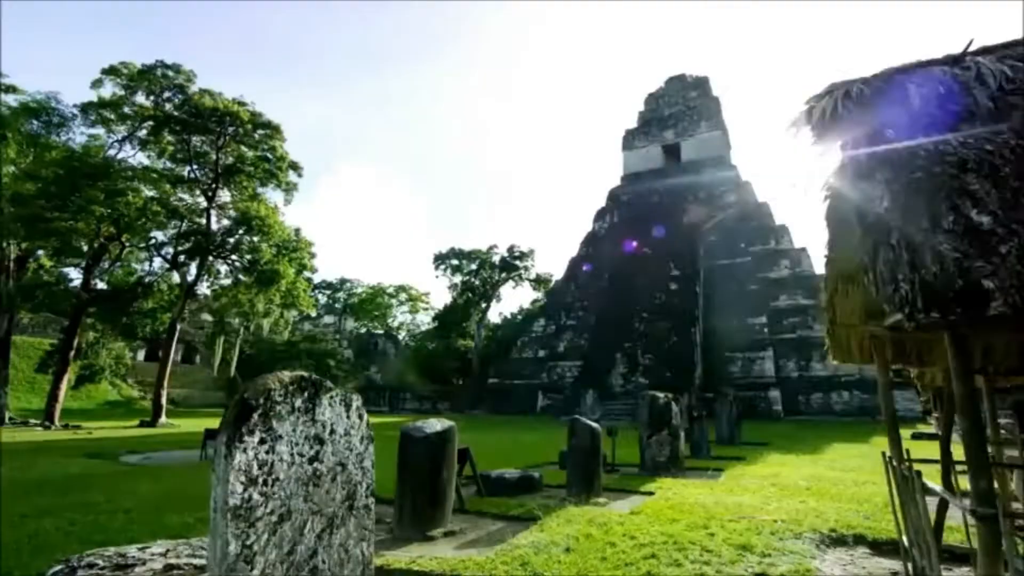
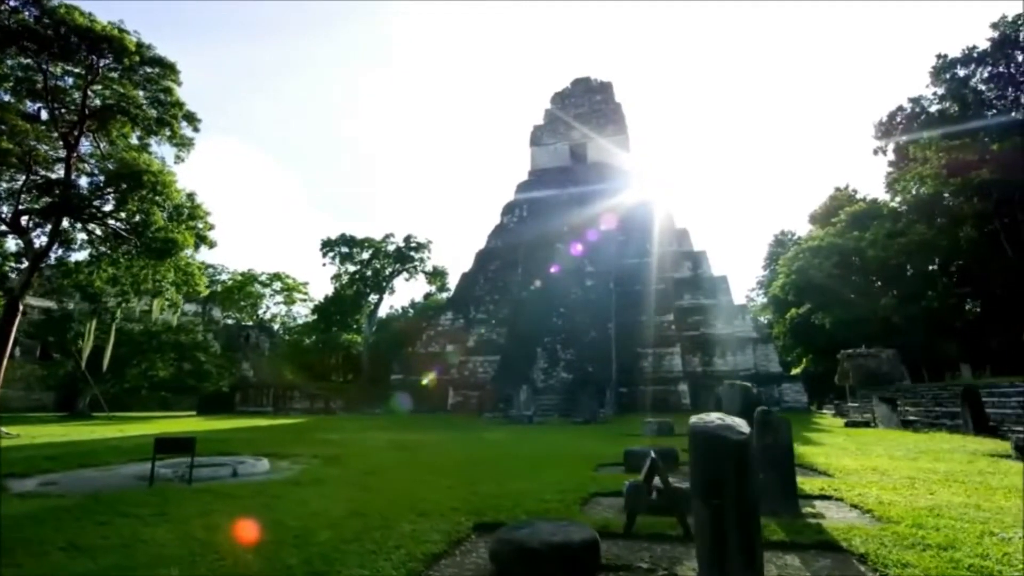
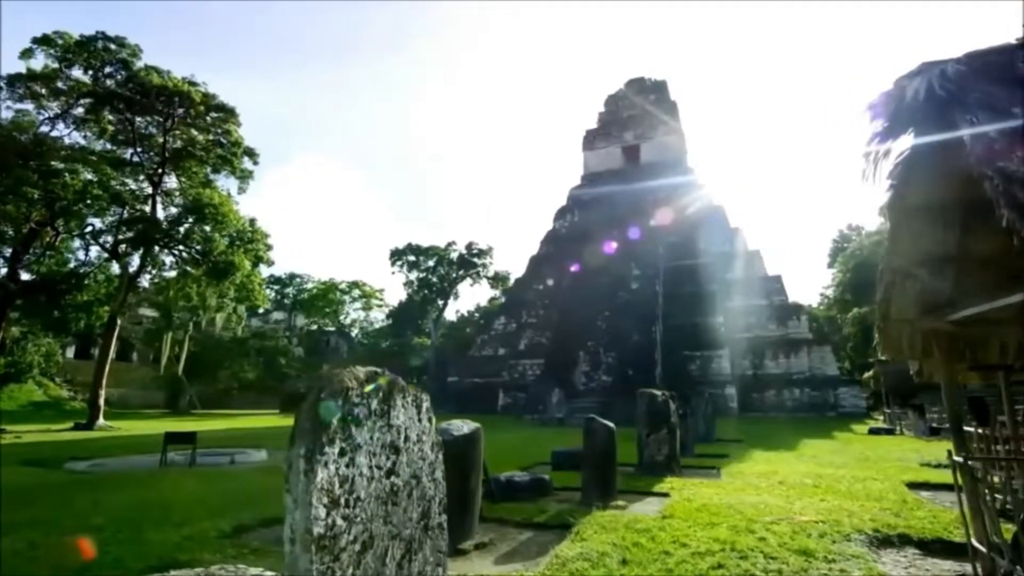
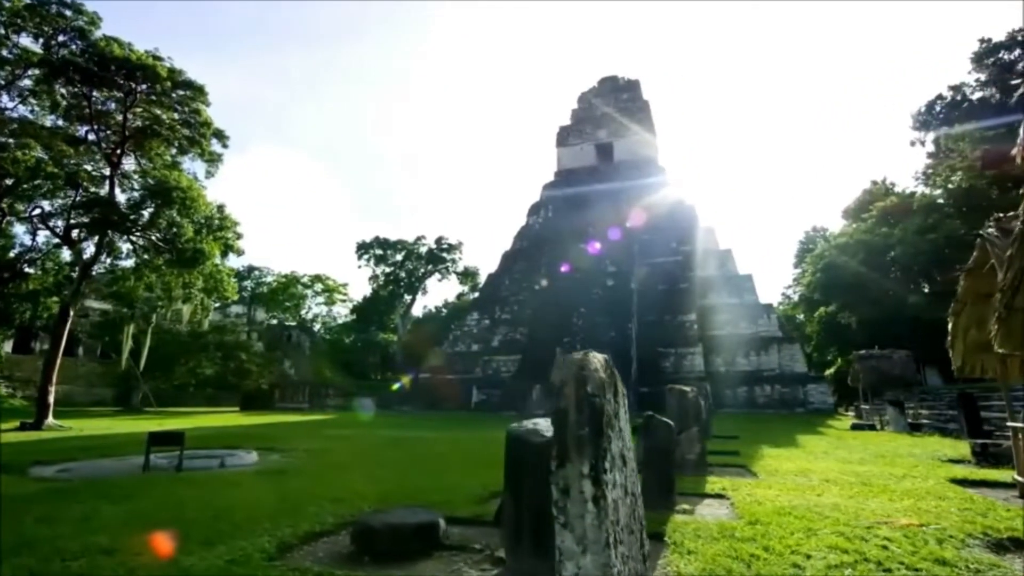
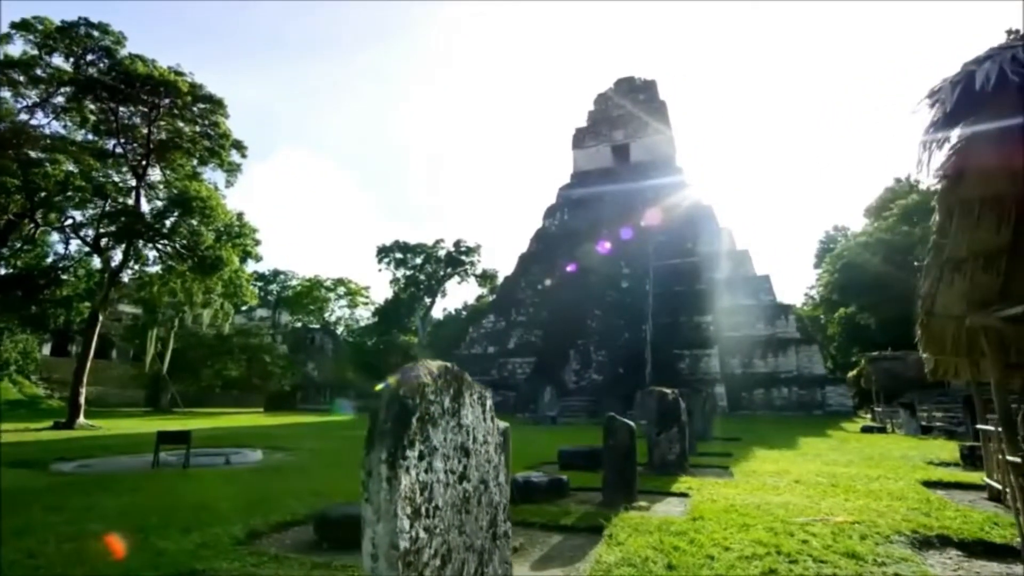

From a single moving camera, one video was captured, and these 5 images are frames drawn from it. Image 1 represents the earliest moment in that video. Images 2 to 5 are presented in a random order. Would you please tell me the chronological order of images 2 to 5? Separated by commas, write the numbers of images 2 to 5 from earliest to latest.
3, 5, 4, 2
